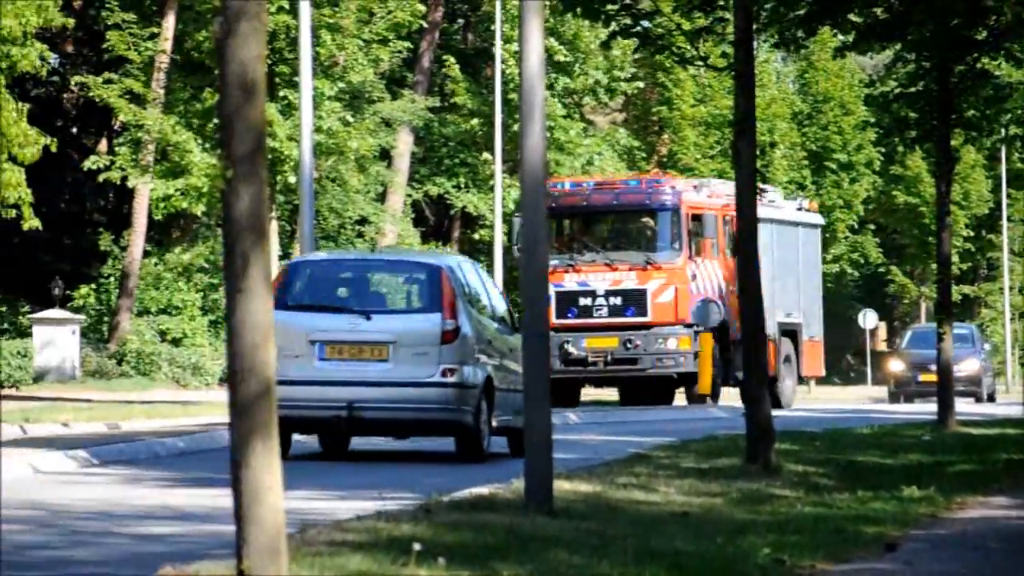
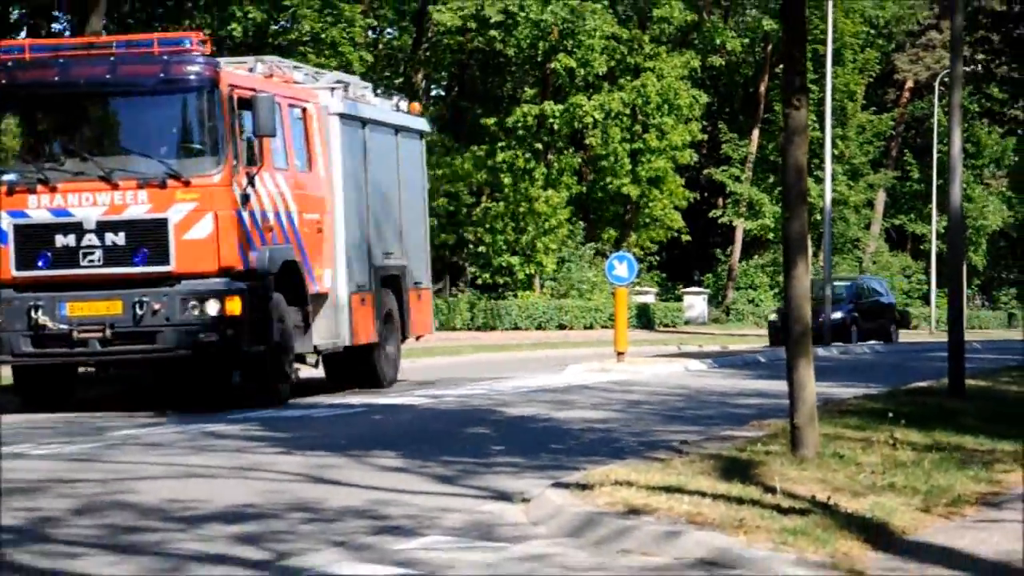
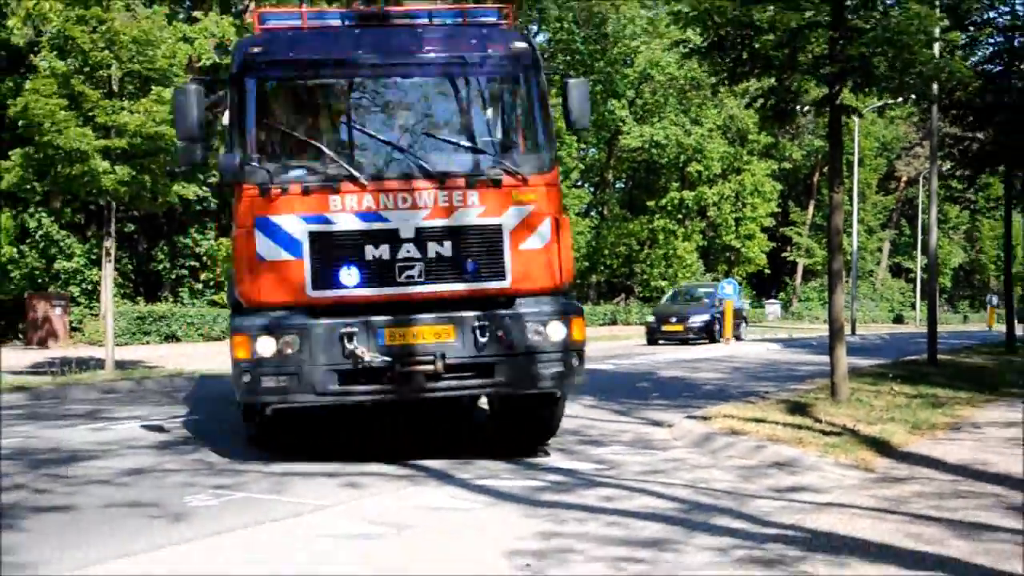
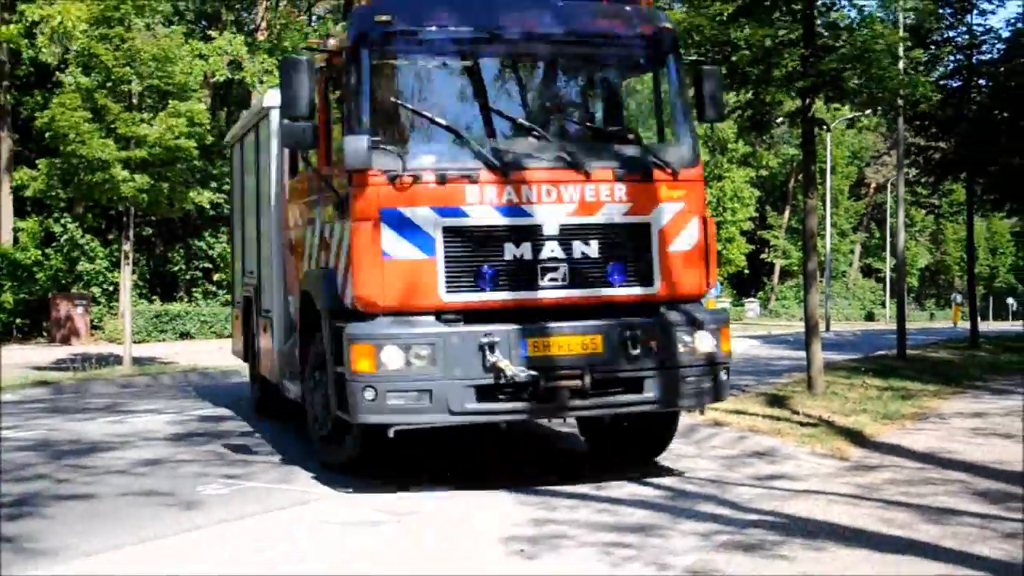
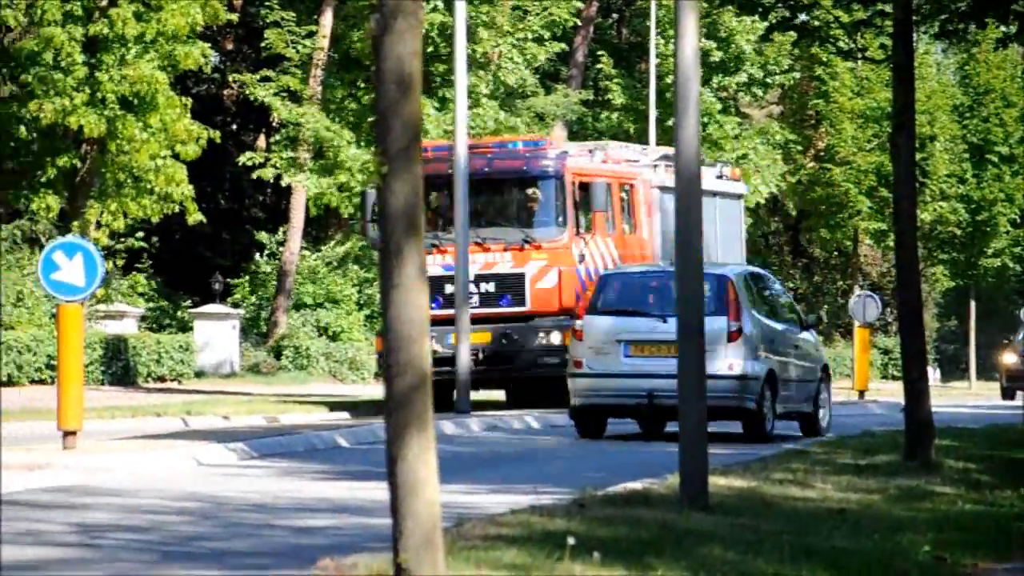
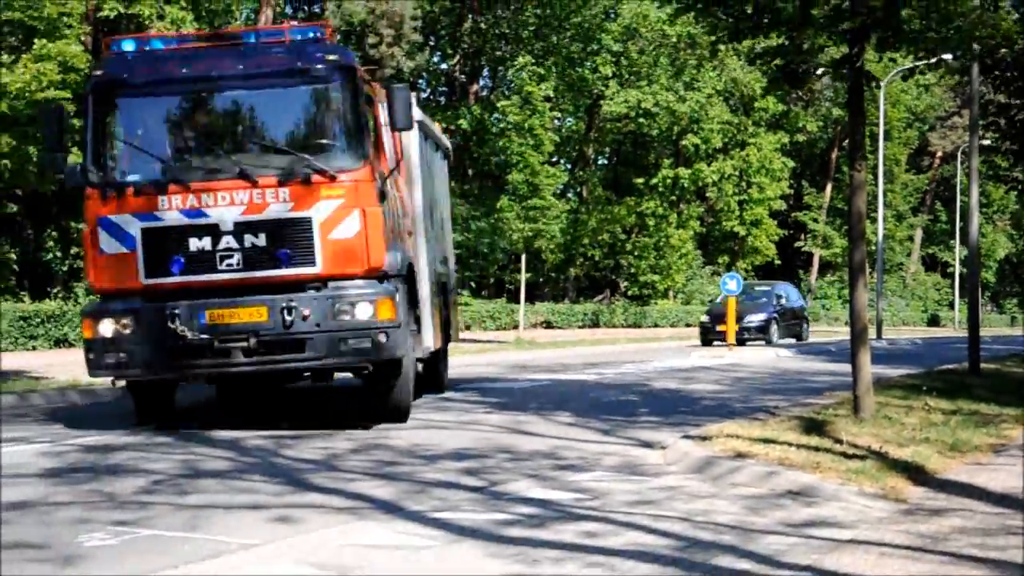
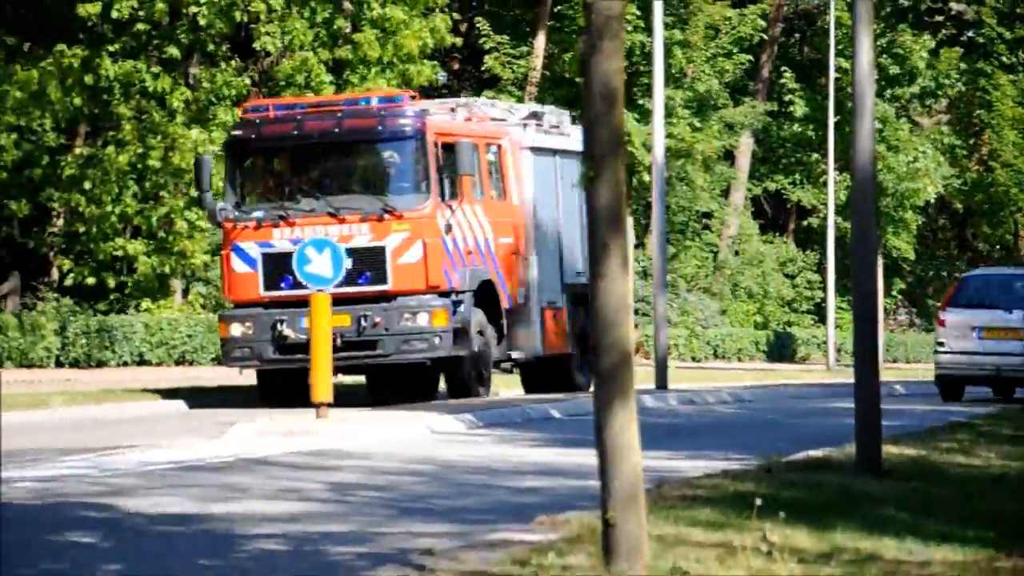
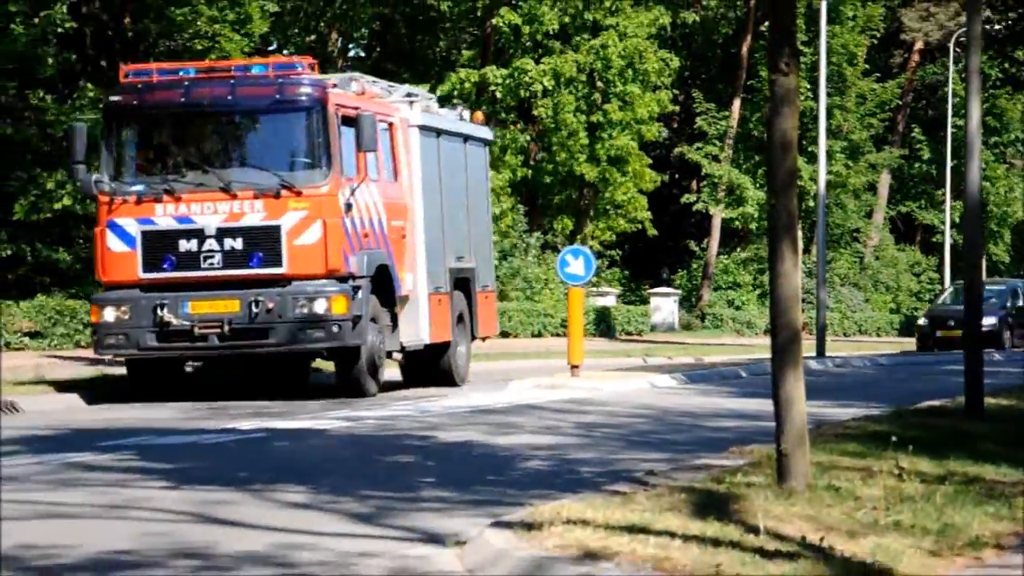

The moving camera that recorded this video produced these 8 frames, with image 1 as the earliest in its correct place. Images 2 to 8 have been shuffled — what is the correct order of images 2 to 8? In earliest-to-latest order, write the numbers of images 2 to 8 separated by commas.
5, 7, 8, 2, 6, 3, 4
